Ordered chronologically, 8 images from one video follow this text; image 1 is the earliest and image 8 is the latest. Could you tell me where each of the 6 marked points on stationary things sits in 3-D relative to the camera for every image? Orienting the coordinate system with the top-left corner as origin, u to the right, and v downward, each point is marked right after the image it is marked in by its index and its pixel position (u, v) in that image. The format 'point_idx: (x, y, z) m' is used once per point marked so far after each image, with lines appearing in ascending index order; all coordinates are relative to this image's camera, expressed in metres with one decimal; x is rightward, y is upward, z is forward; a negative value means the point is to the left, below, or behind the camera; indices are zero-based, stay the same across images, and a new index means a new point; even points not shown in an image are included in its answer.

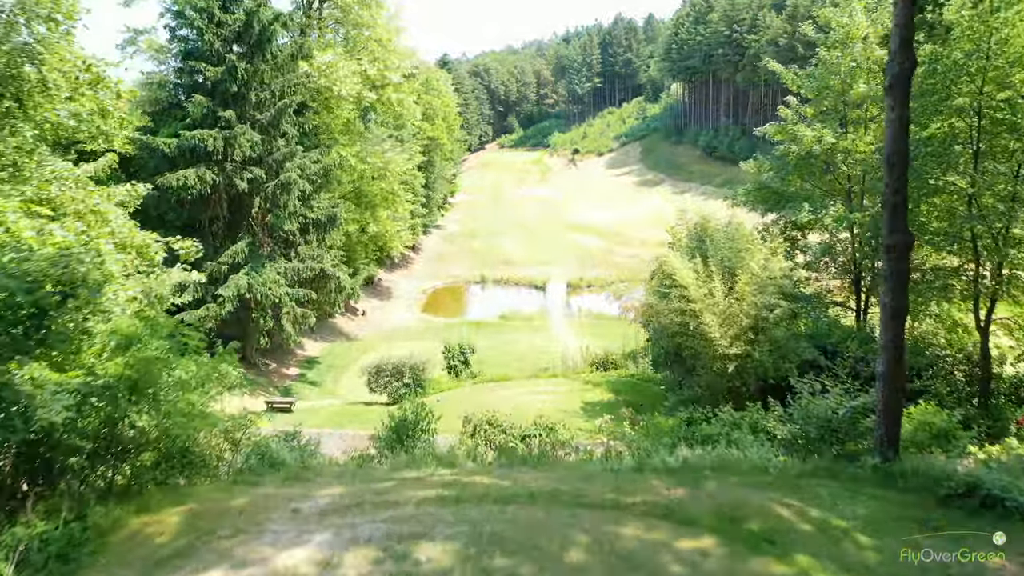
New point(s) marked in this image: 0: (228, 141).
0: (-7.7, +4.0, +19.1) m
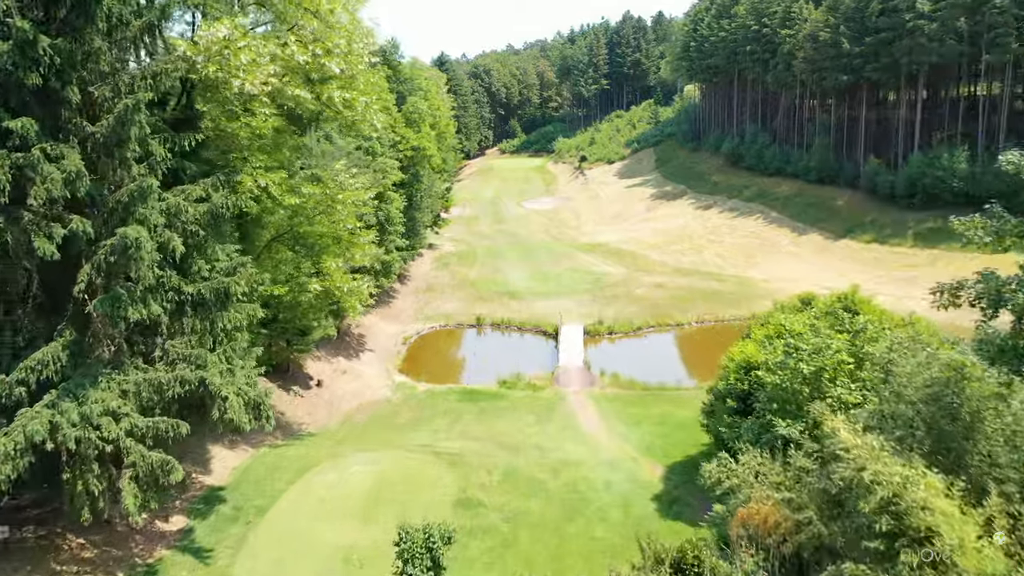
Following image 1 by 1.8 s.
0: (-7.6, +1.8, +11.0) m
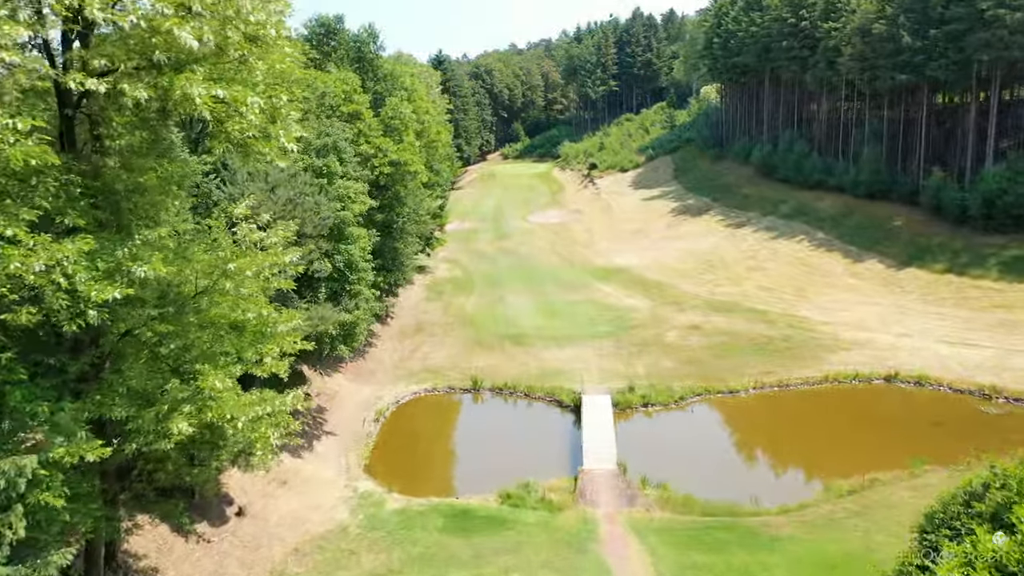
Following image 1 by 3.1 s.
0: (-7.4, -0.3, +3.1) m
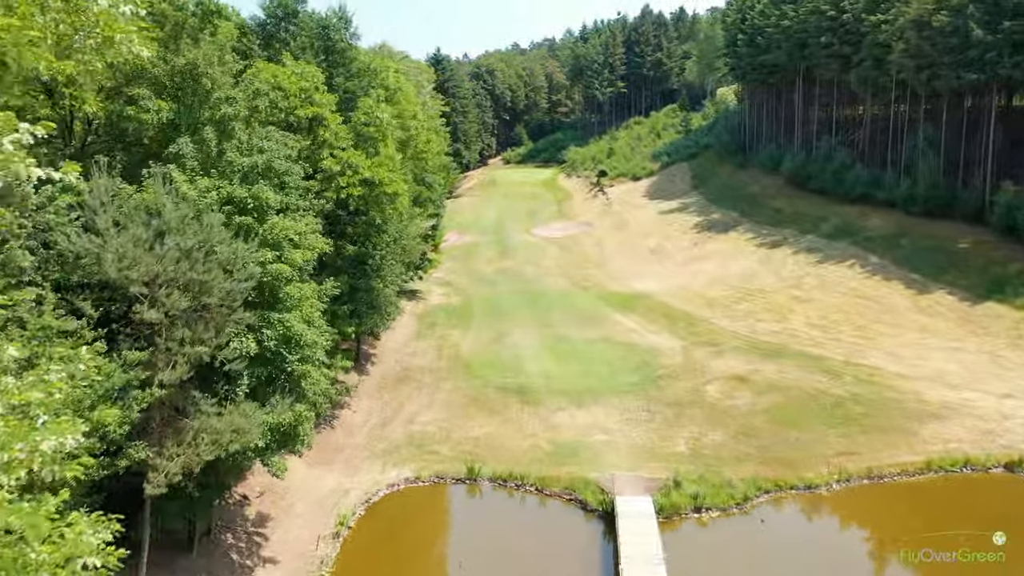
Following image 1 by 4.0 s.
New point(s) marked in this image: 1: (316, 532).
0: (-7.2, -2.0, -3.5) m
1: (-5.3, -6.6, +19.4) m
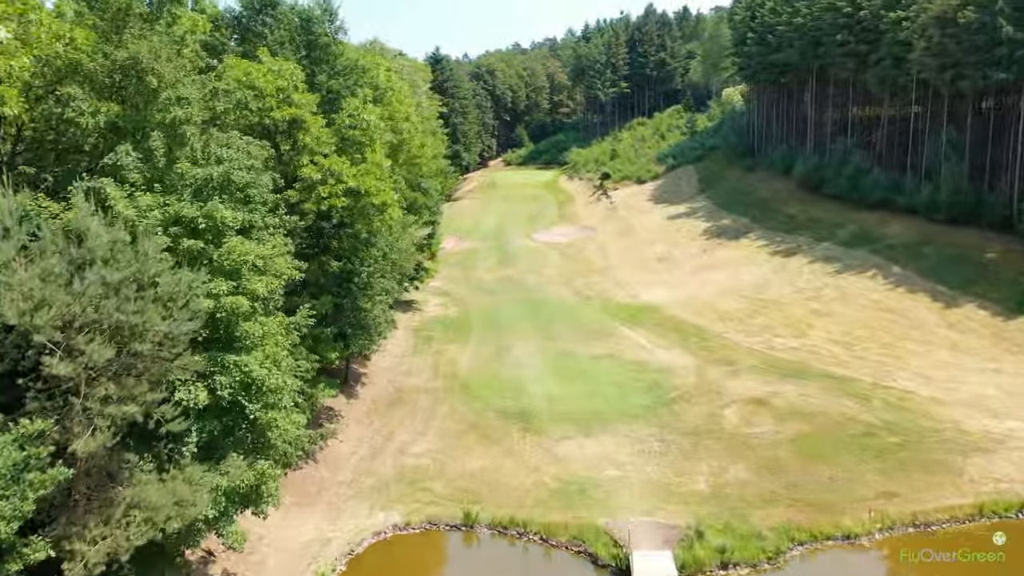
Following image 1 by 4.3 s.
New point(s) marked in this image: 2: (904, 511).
0: (-7.2, -2.7, -5.9) m
1: (-5.3, -7.2, +17.0) m
2: (+11.1, -6.3, +19.9) m
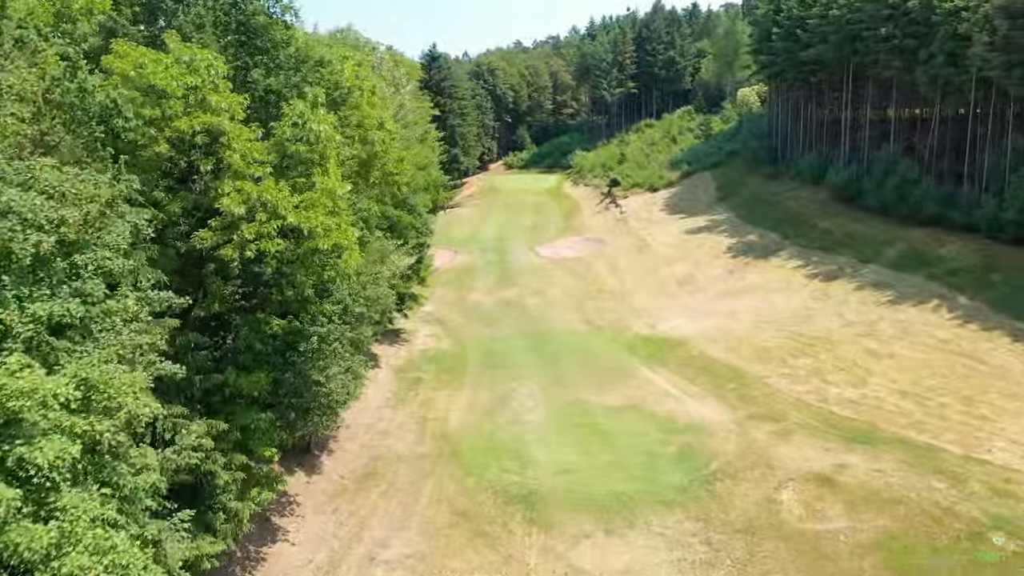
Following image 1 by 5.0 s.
0: (-7.2, -4.3, -11.6) m
1: (-5.3, -8.8, +11.3) m
2: (+11.1, -7.9, +14.2) m
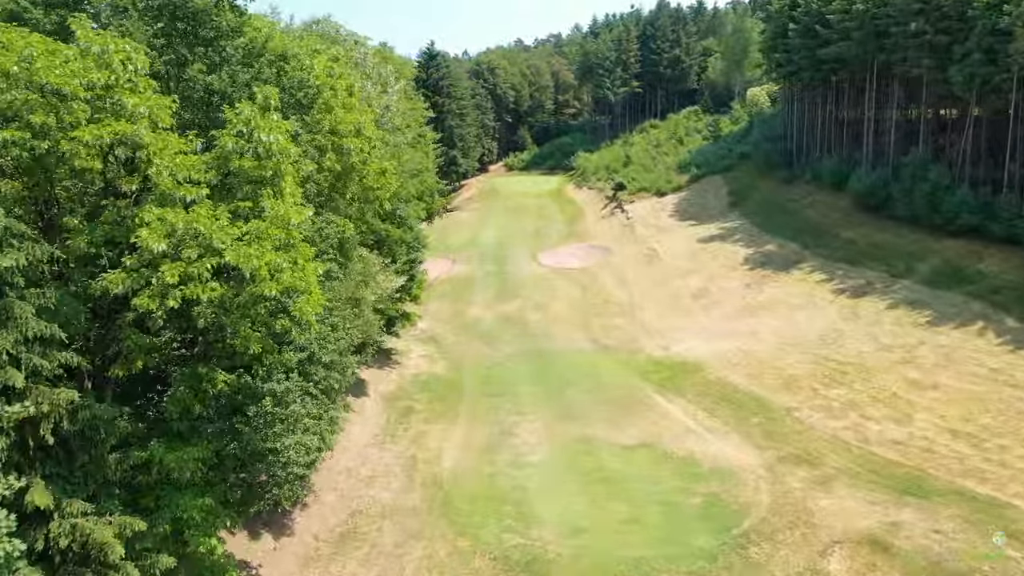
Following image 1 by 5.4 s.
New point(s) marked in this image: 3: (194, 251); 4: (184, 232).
0: (-7.2, -5.2, -14.8) m
1: (-5.2, -9.7, +8.1) m
2: (+11.1, -8.8, +11.0) m
3: (-5.2, +0.6, +12.1) m
4: (-5.4, +1.1, +12.2) m
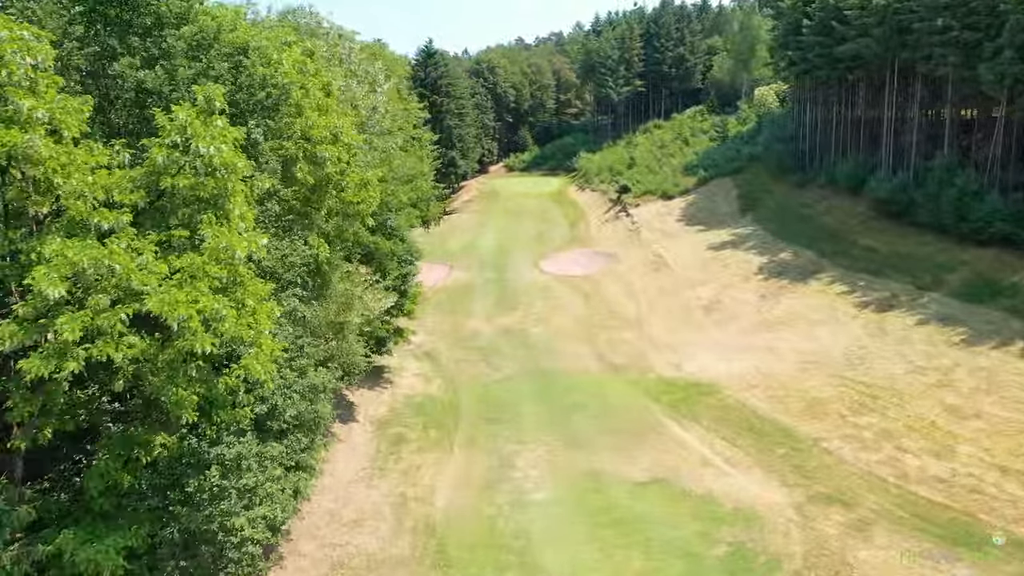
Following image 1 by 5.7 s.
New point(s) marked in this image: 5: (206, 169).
0: (-7.2, -5.9, -17.2) m
1: (-5.2, -10.4, +5.7) m
2: (+11.2, -9.5, +8.5) m
3: (-5.2, -0.1, +9.7) m
4: (-5.4, +0.4, +9.8) m
5: (-4.7, +2.1, +11.6) m
